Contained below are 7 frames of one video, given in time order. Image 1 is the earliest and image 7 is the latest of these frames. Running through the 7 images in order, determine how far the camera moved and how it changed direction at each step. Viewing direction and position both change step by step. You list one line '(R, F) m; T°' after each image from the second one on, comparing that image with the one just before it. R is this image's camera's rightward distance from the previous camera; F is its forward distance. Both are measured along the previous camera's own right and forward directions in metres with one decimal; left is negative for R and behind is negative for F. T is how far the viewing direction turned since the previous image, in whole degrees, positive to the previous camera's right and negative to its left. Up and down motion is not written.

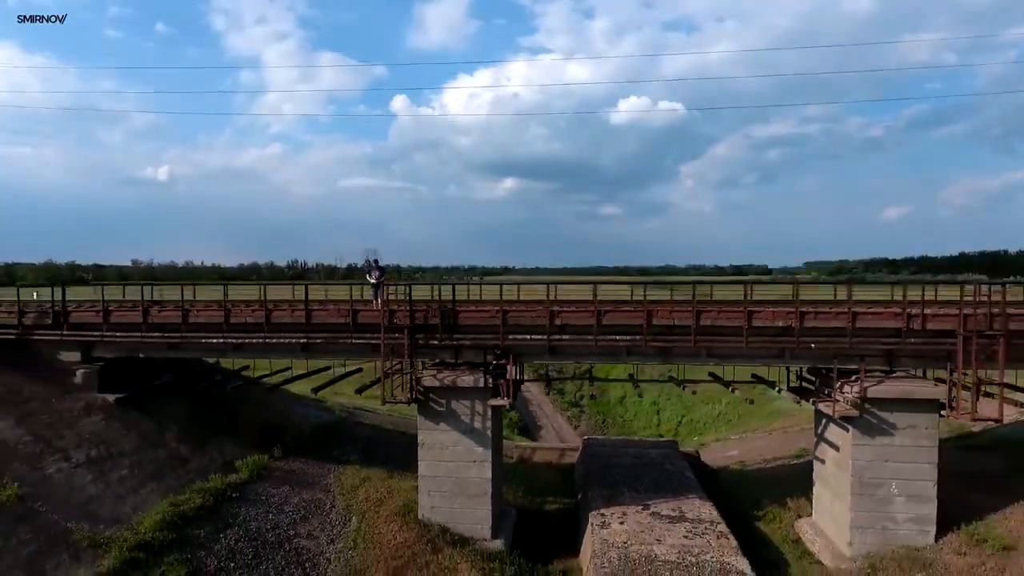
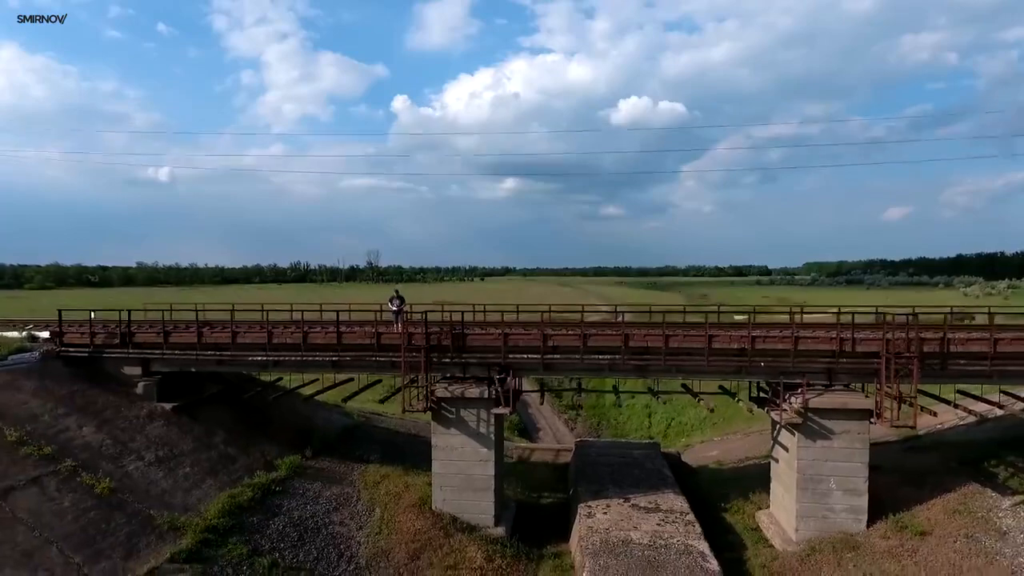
(0.0, -2.7) m; 0°
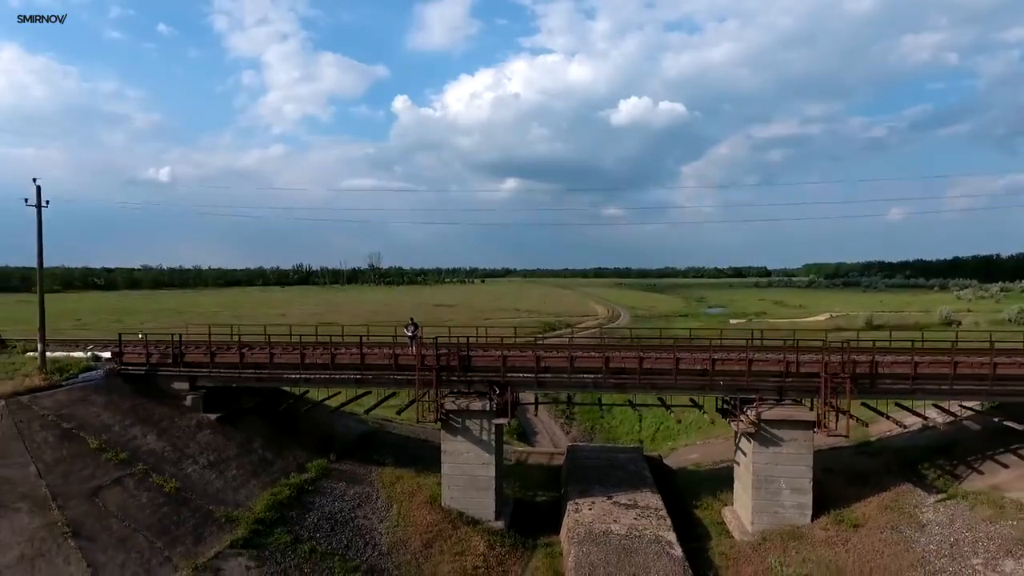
(+0.1, -2.9) m; 0°
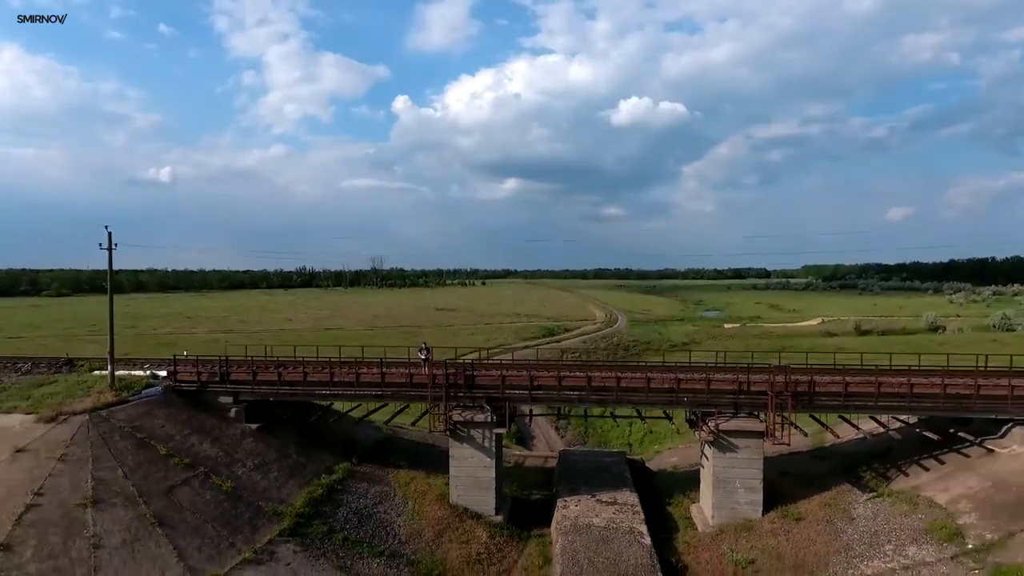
(+0.1, -3.6) m; 0°
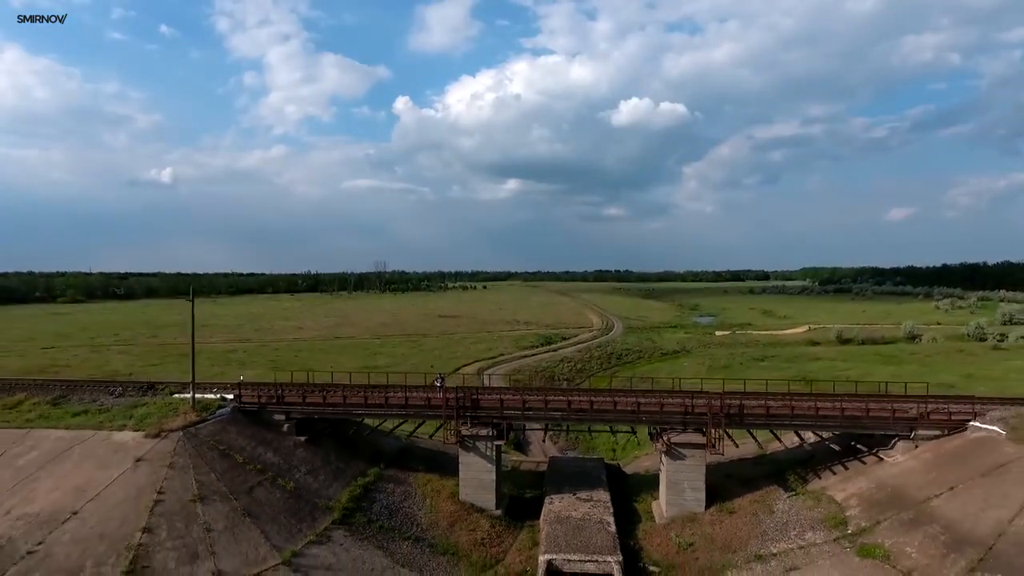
(+0.2, -6.3) m; 0°
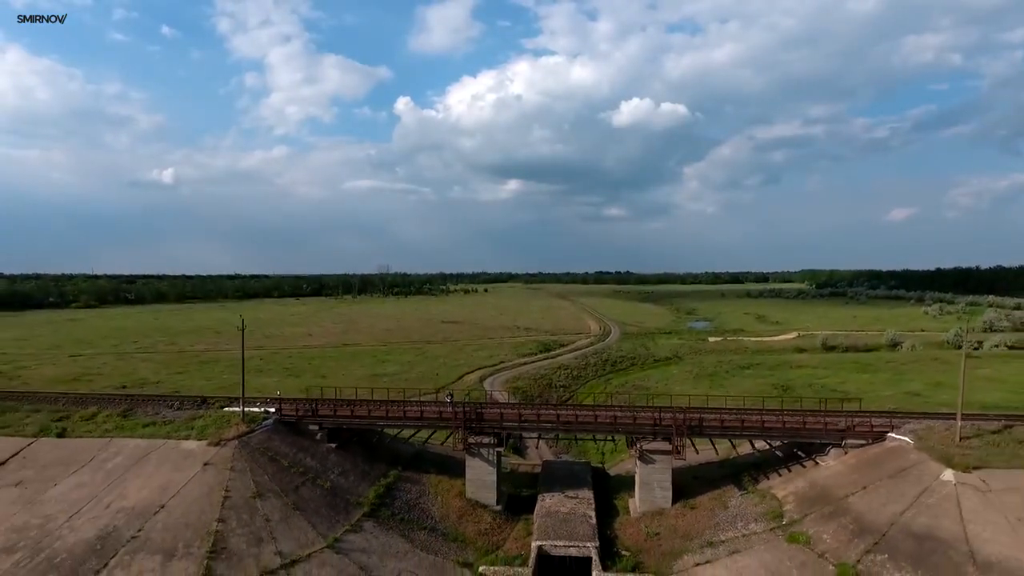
(+0.2, -5.8) m; 0°
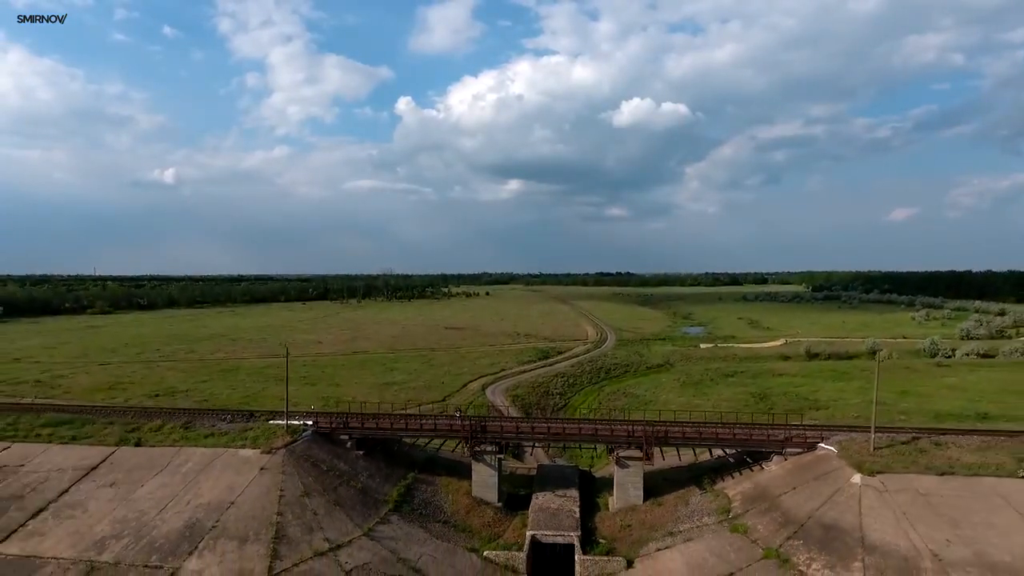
(+0.2, -7.2) m; 0°
